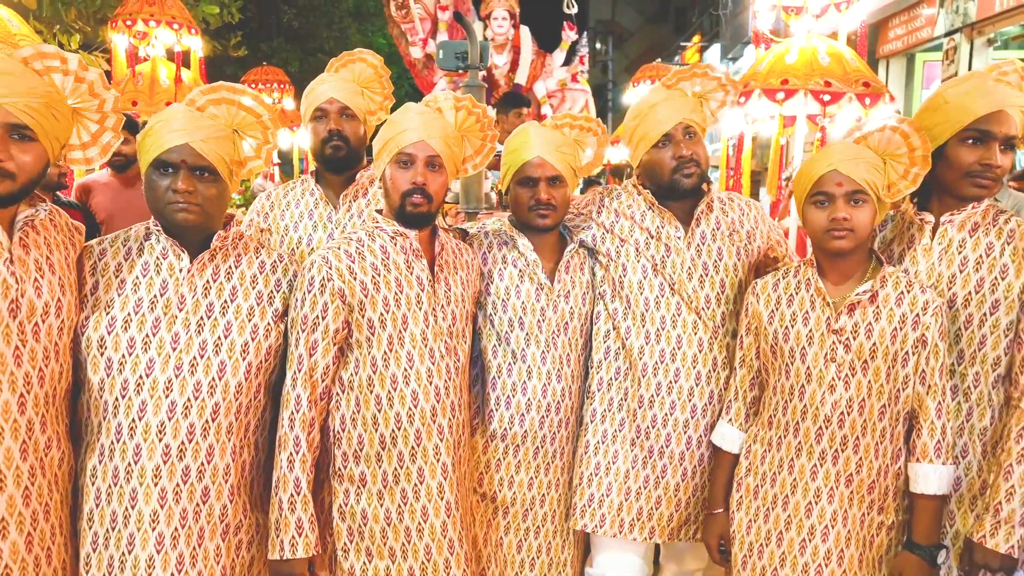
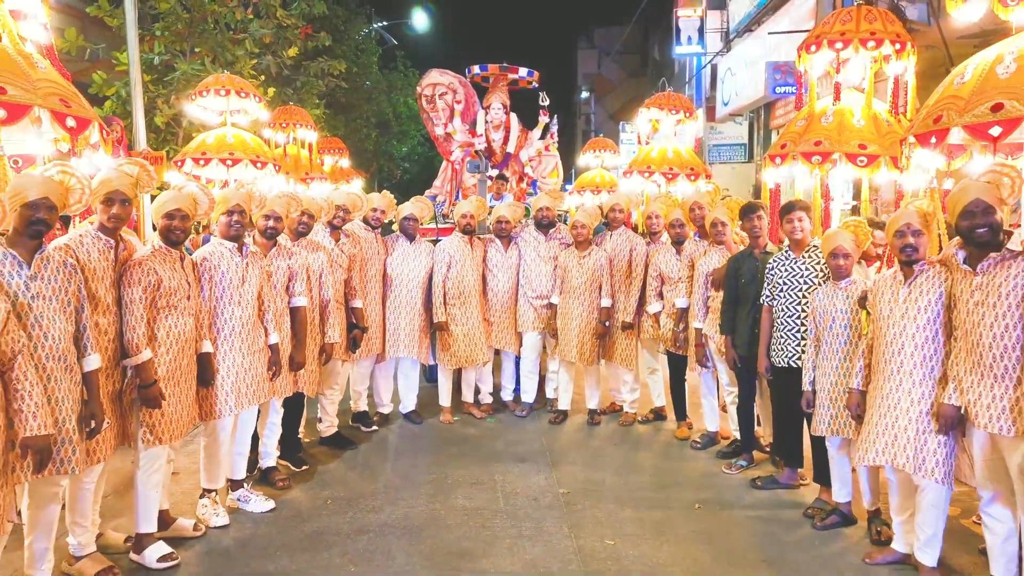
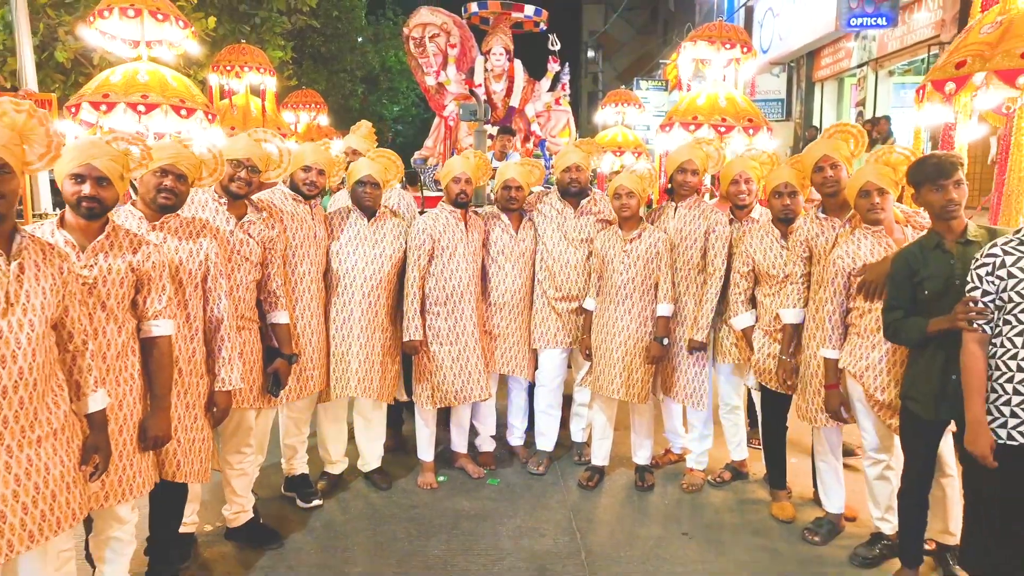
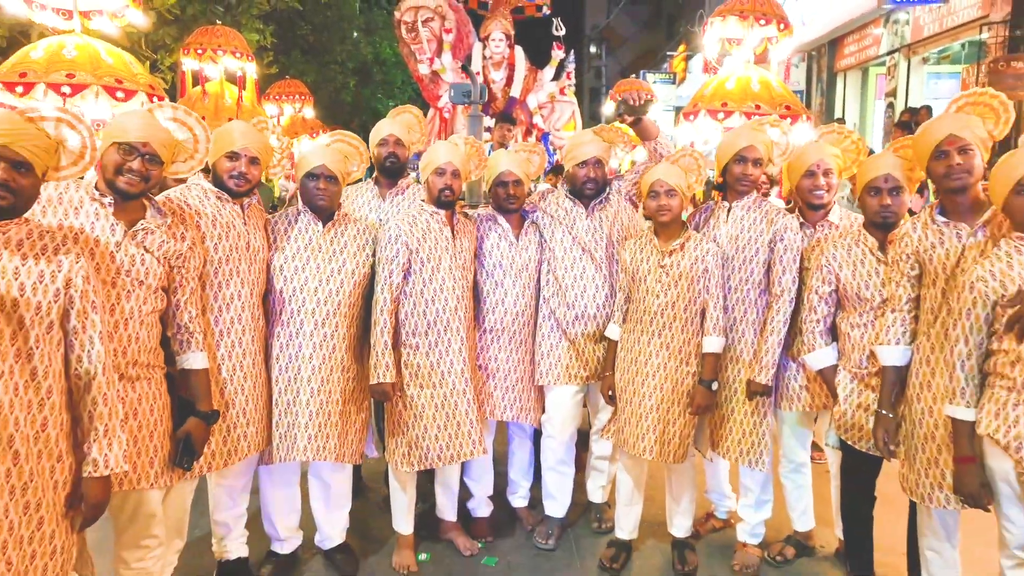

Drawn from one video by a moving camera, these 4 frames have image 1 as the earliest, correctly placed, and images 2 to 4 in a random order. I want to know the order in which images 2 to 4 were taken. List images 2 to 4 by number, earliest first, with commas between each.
4, 3, 2
